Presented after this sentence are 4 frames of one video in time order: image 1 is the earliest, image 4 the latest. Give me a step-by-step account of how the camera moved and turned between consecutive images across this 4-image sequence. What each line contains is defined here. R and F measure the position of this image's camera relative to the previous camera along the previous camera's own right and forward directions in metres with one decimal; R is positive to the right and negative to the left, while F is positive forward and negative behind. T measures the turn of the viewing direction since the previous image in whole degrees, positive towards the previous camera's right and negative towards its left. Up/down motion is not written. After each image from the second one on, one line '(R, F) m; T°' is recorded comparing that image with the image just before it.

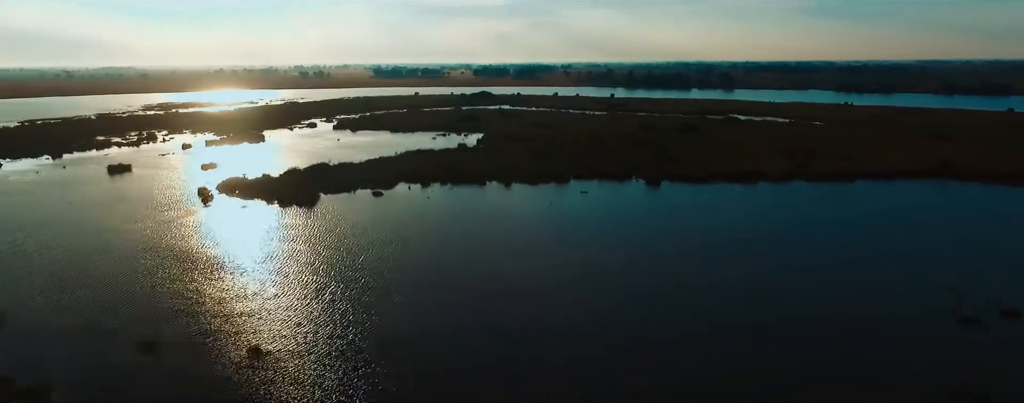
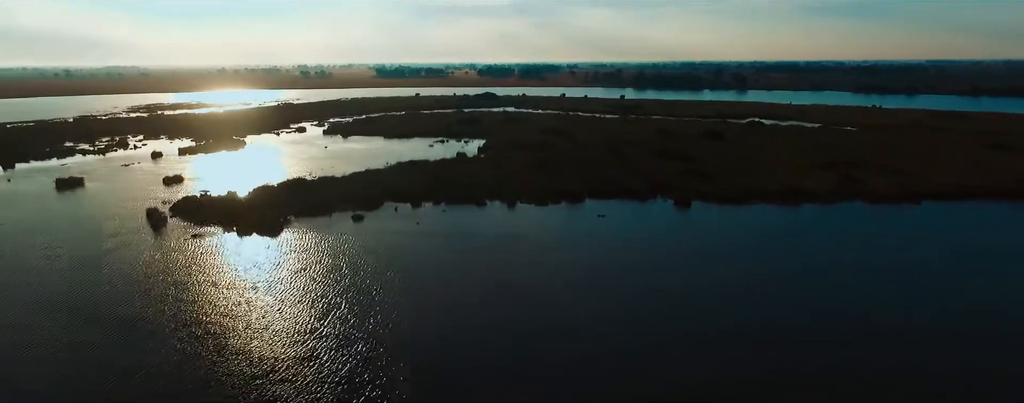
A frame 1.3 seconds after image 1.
(0.0, +3.5) m; 0°
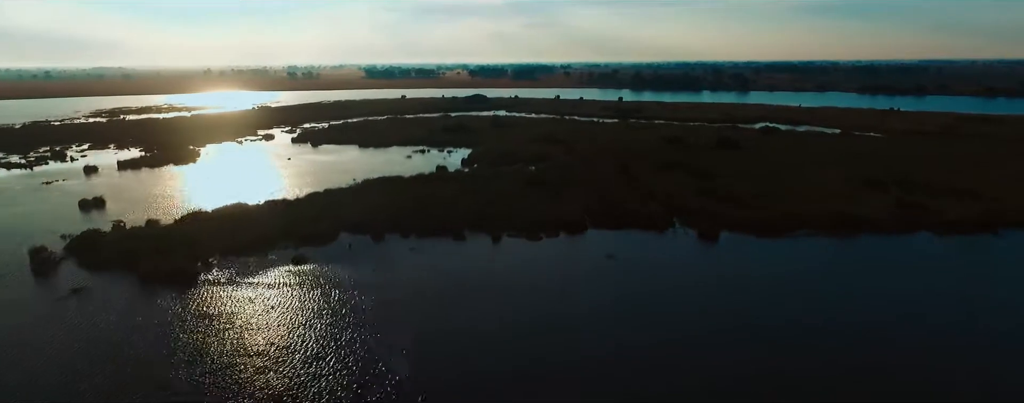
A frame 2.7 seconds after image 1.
(+0.2, +4.0) m; +1°
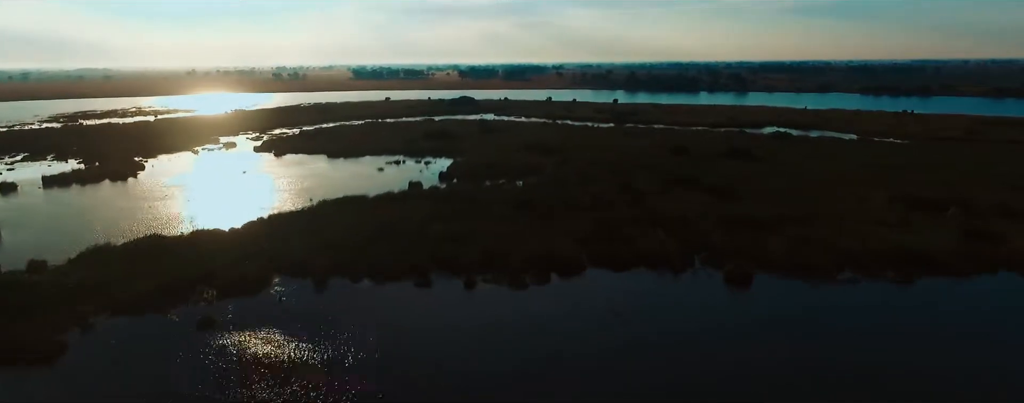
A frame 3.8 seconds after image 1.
(+0.3, +3.5) m; +1°
